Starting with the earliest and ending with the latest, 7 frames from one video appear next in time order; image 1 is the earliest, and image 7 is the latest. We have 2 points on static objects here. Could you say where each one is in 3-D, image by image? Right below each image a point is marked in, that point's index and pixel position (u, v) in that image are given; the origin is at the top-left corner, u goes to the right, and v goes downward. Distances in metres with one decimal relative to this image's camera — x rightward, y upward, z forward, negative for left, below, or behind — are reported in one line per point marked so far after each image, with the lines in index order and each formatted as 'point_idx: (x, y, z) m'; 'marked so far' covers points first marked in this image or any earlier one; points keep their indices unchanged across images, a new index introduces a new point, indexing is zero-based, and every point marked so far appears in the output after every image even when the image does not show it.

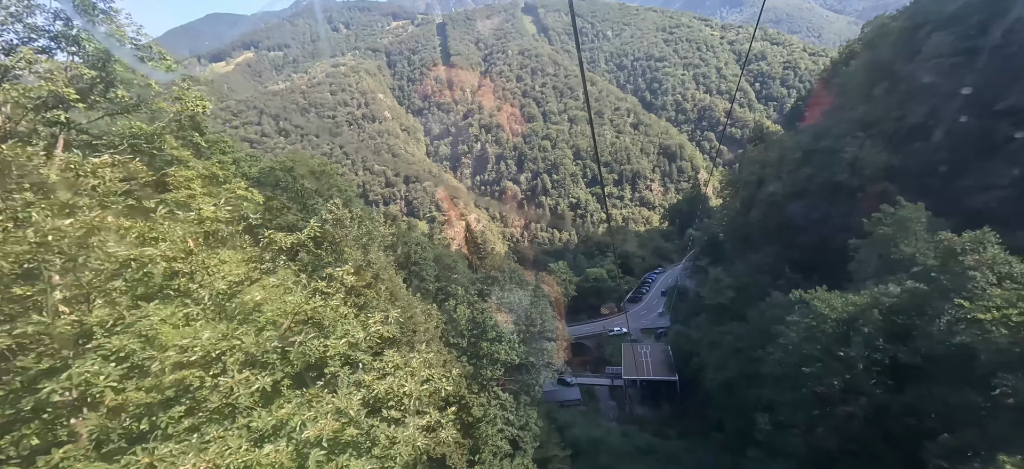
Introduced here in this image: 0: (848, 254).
0: (+13.9, -0.8, +18.7) m
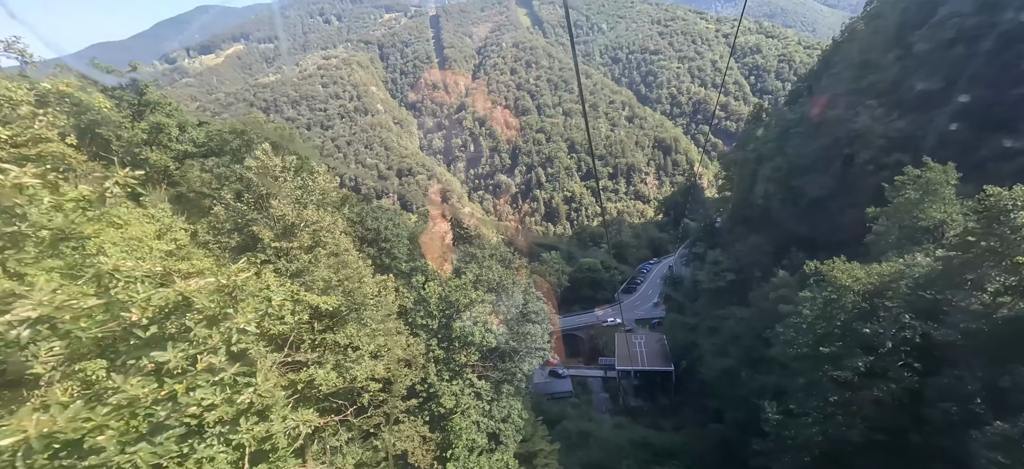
0: (+13.3, +0.1, +17.3) m
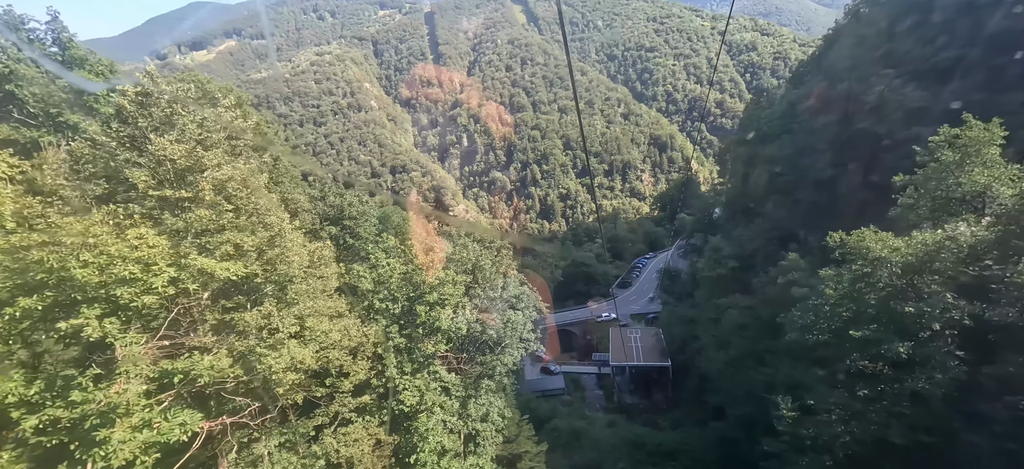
0: (+12.7, +0.8, +15.8) m
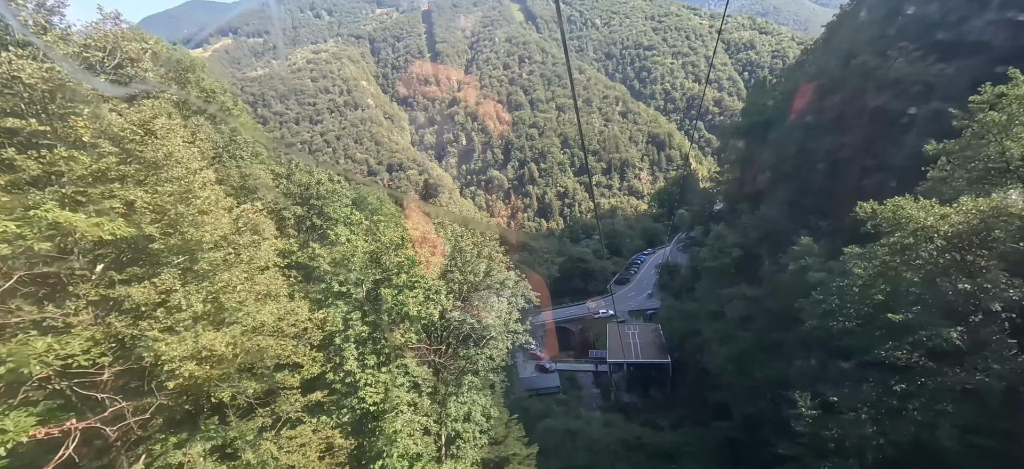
0: (+12.3, +1.3, +14.5) m
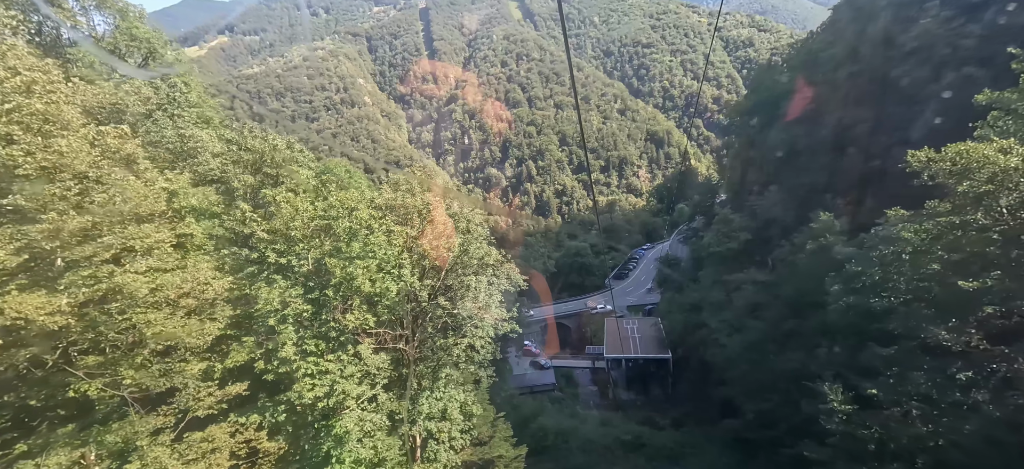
0: (+11.9, +2.0, +13.1) m
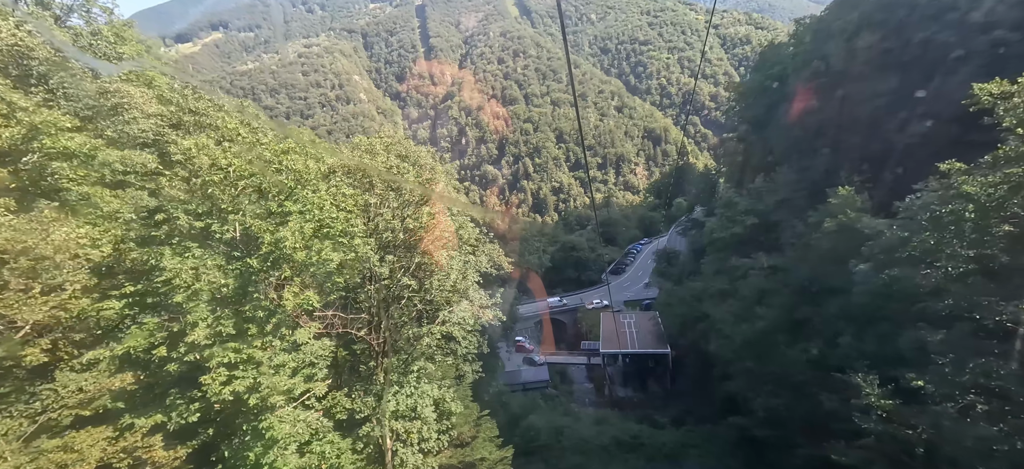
0: (+11.5, +2.5, +11.9) m
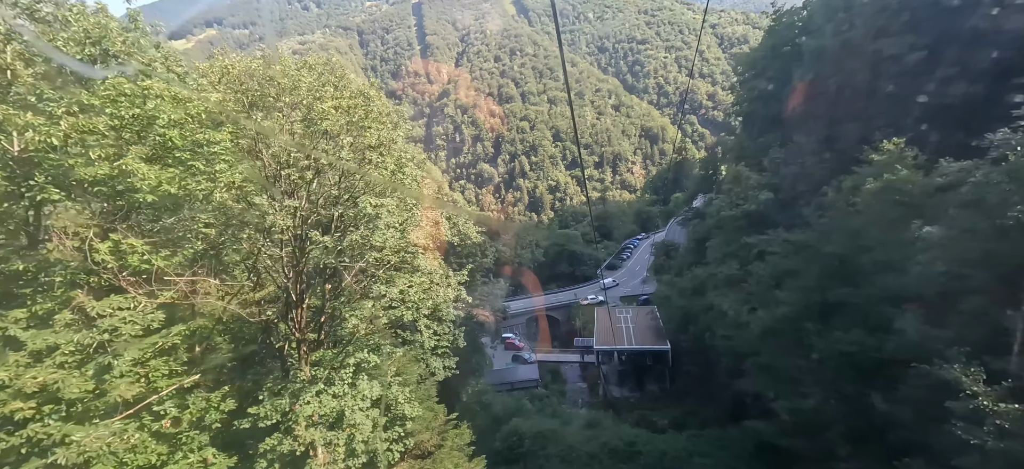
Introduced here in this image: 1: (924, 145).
0: (+10.9, +3.2, +9.9) m
1: (+10.3, +2.2, +11.1) m
